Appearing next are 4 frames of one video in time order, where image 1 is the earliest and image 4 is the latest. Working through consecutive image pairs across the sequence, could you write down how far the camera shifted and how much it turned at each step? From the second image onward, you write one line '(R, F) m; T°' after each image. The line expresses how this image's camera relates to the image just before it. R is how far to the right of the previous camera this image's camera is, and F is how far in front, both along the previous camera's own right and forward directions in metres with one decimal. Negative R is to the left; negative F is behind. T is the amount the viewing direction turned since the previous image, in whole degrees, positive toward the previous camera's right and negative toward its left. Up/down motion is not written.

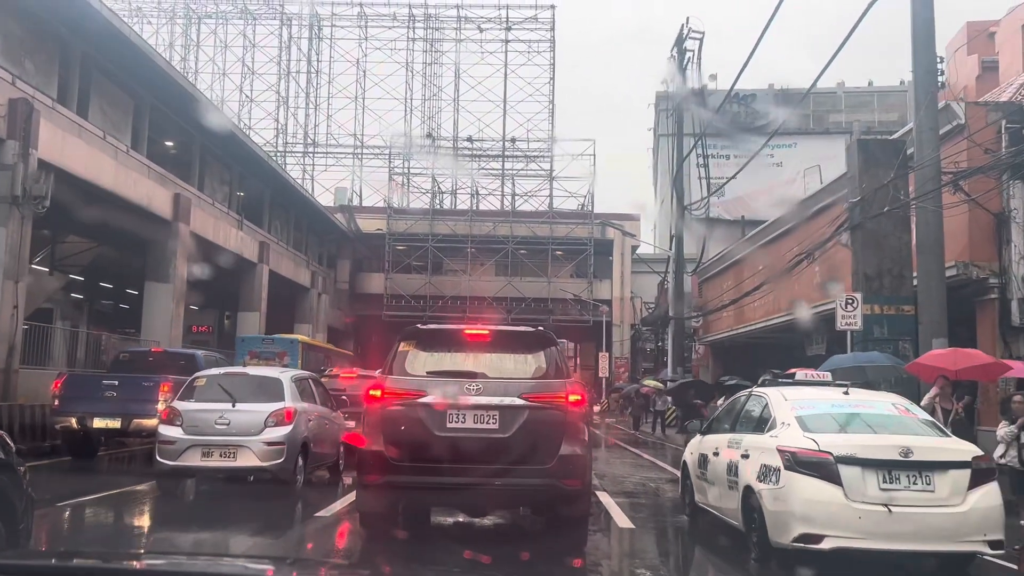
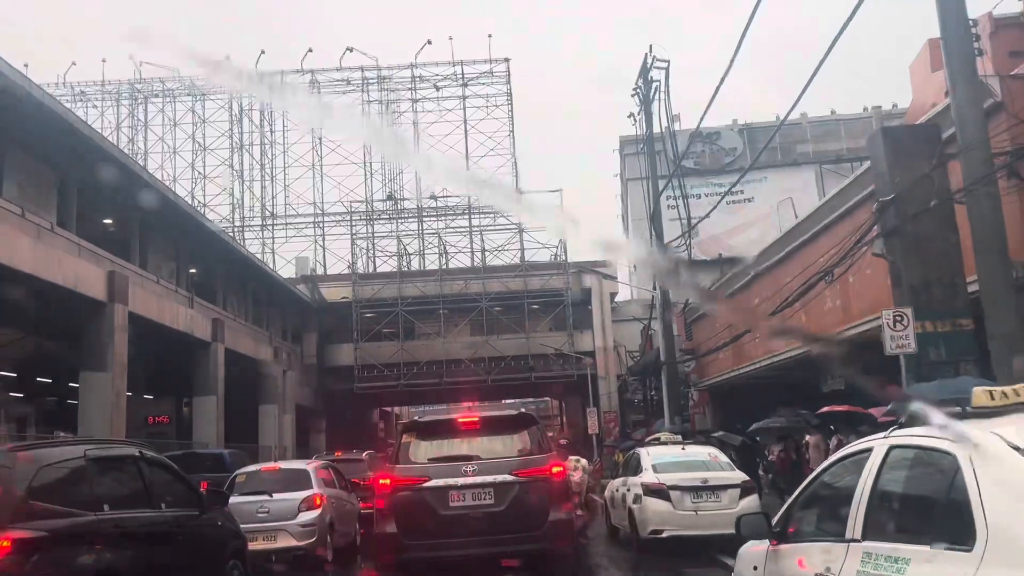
(0.0, +2.0) m; +2°
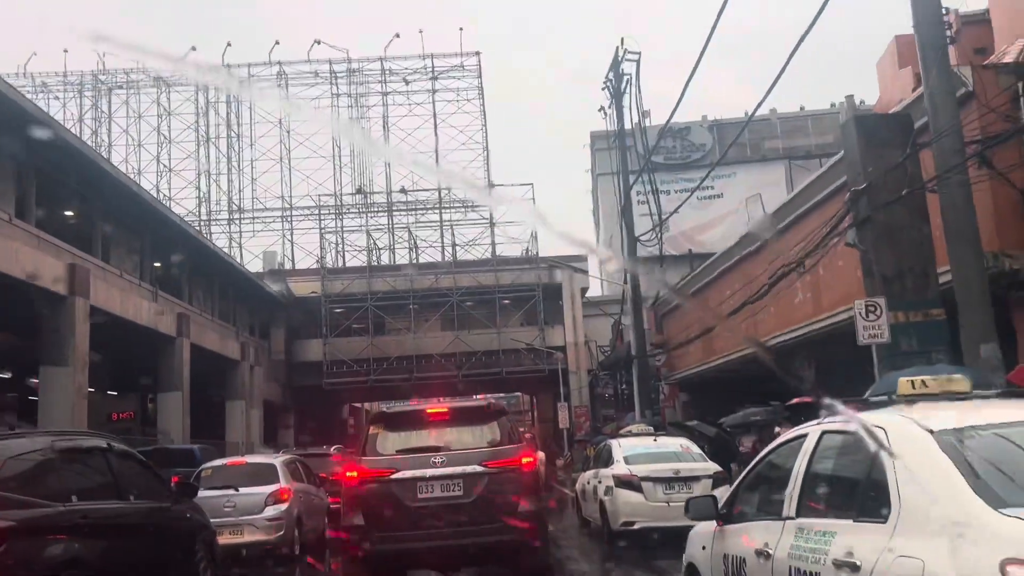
(0.0, +0.2) m; +2°
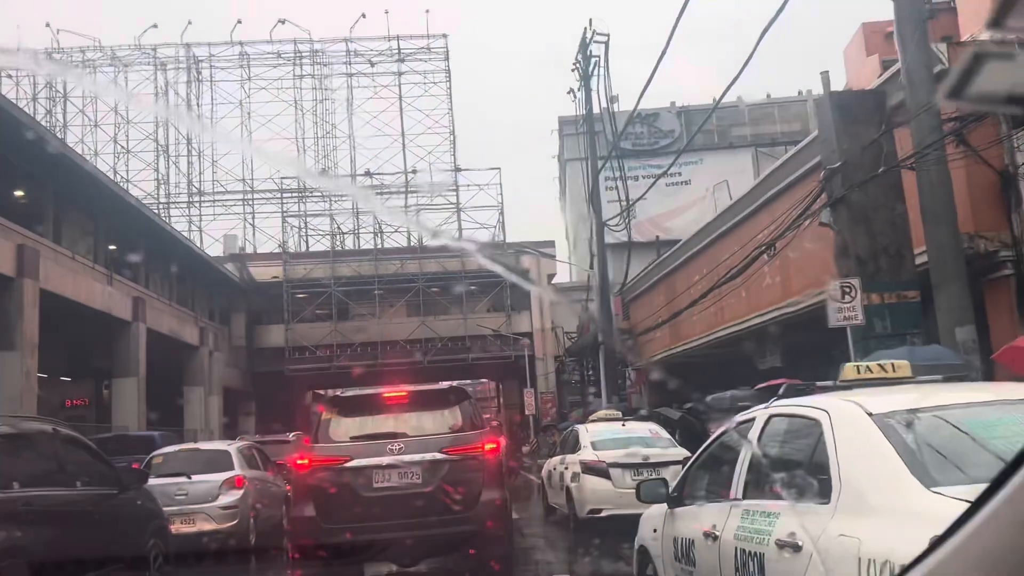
(0.0, +0.4) m; +2°
